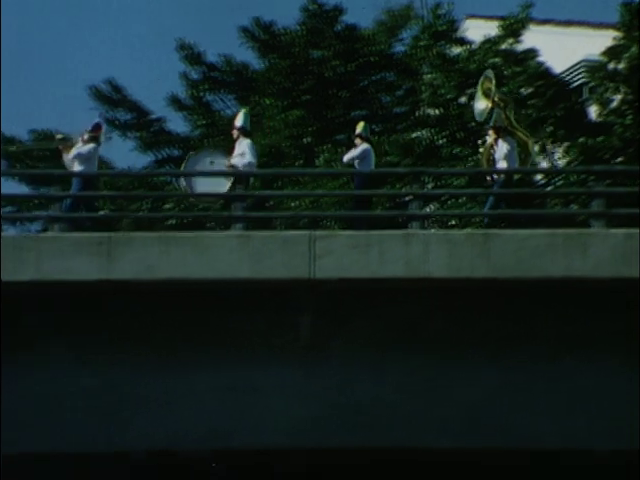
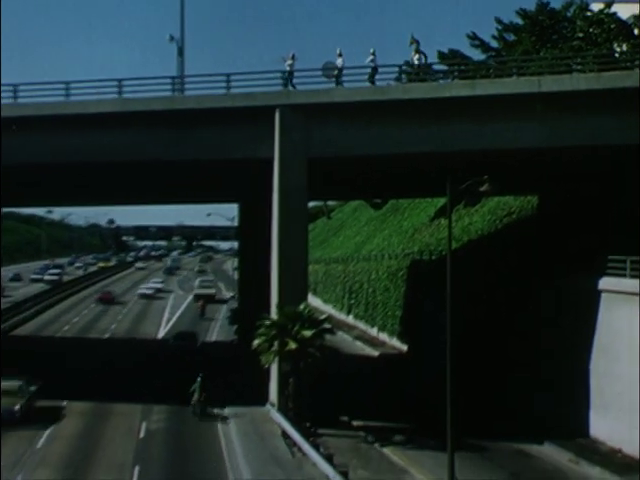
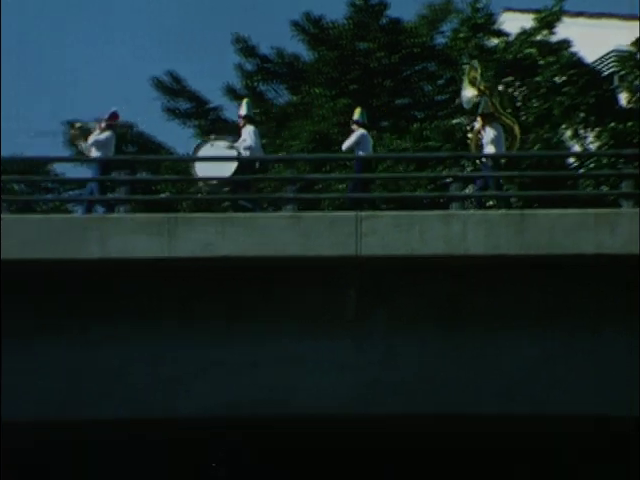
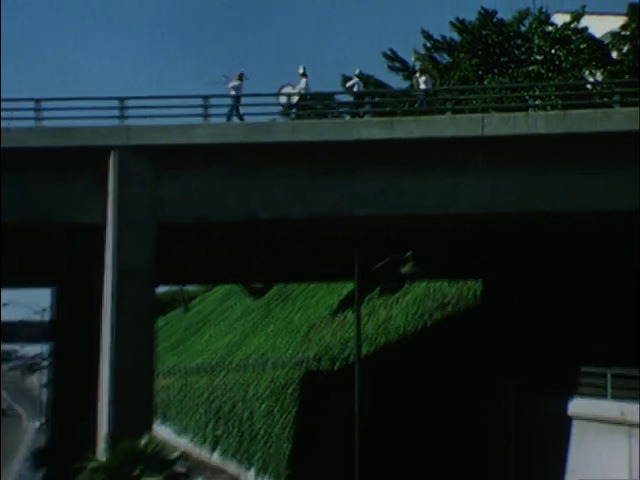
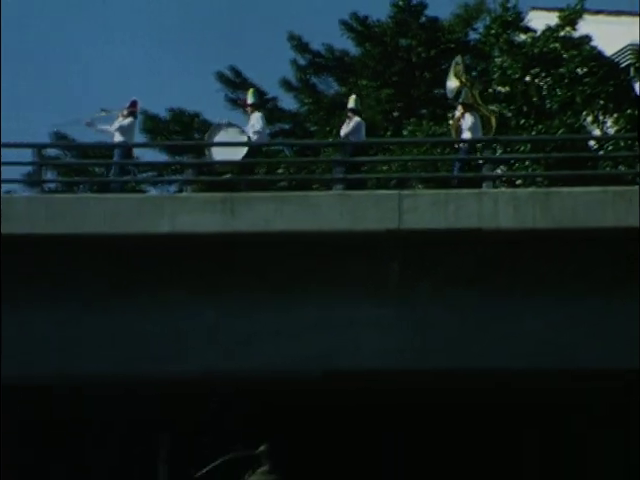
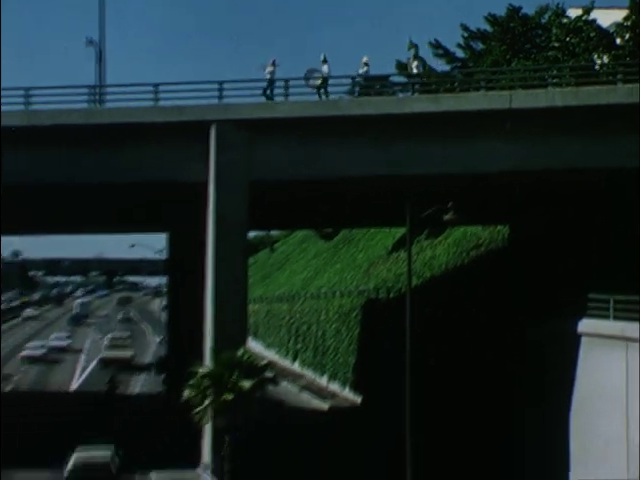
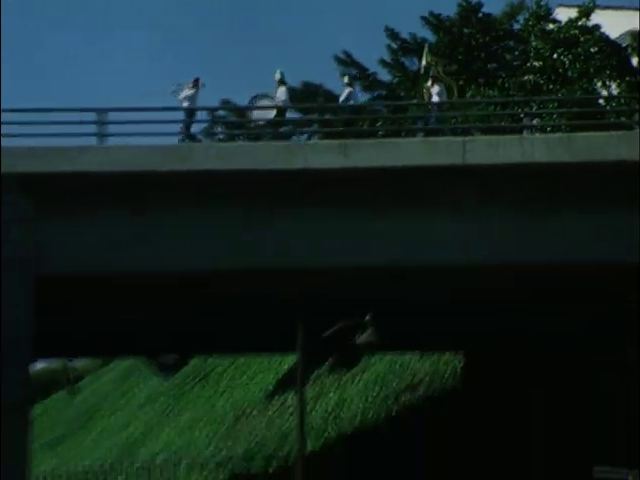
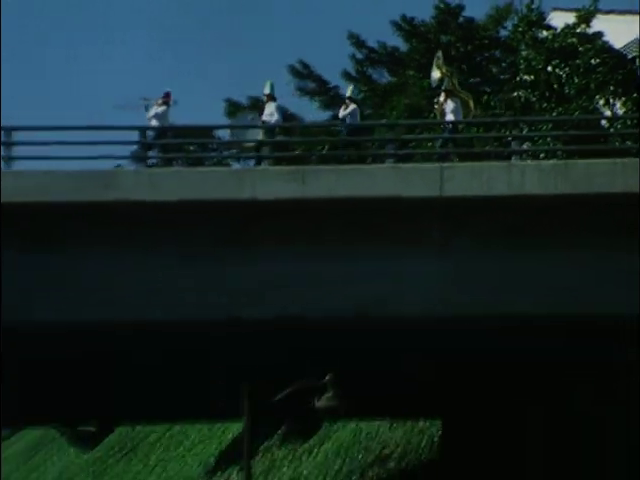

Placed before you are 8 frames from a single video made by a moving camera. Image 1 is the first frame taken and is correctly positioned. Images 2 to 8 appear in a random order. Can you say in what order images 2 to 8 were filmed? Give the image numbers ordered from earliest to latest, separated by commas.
3, 5, 8, 7, 4, 6, 2
